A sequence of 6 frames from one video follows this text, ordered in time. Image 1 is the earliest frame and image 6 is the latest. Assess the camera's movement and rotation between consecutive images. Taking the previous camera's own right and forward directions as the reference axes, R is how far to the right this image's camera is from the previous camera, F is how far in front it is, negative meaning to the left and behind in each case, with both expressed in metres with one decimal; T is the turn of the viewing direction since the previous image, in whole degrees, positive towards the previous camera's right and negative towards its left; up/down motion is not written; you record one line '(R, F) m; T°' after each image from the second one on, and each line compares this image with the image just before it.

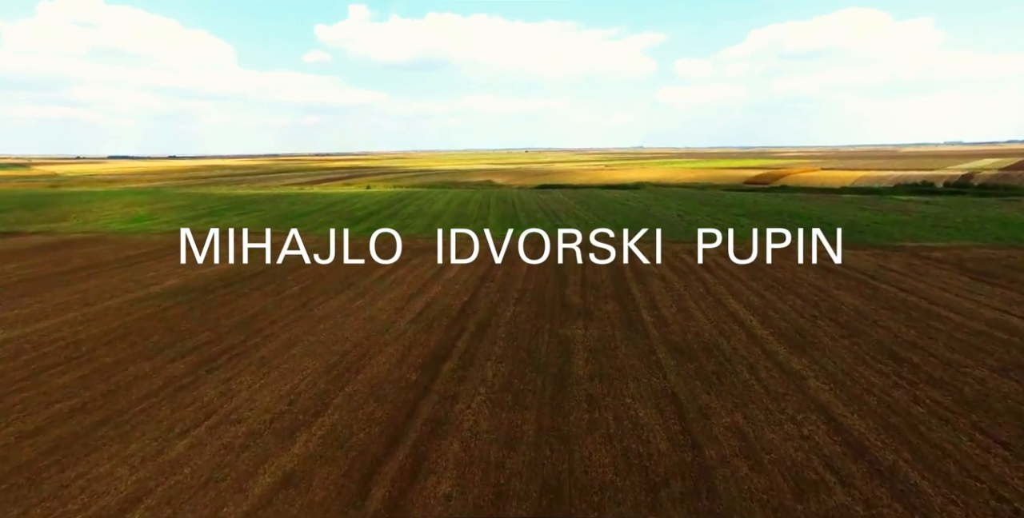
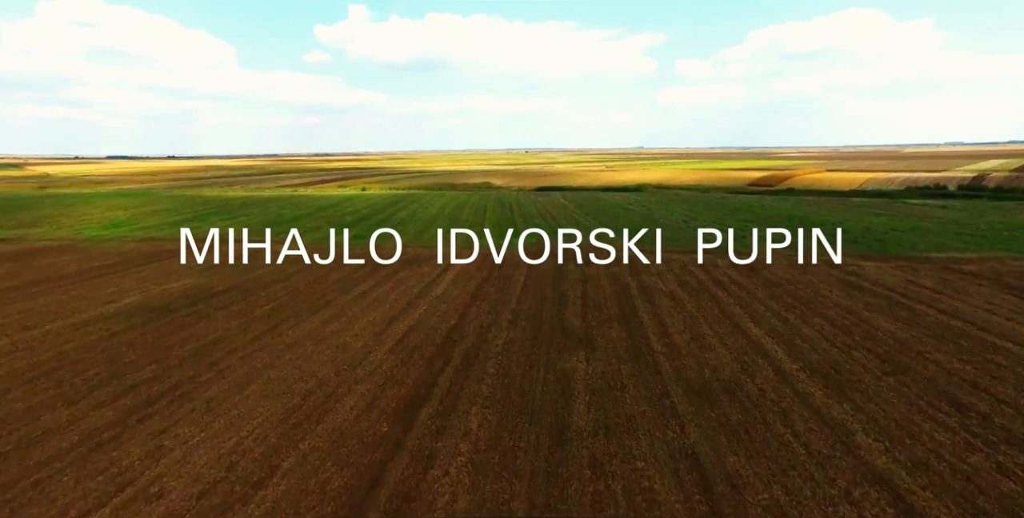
(+0.2, +1.3) m; 0°
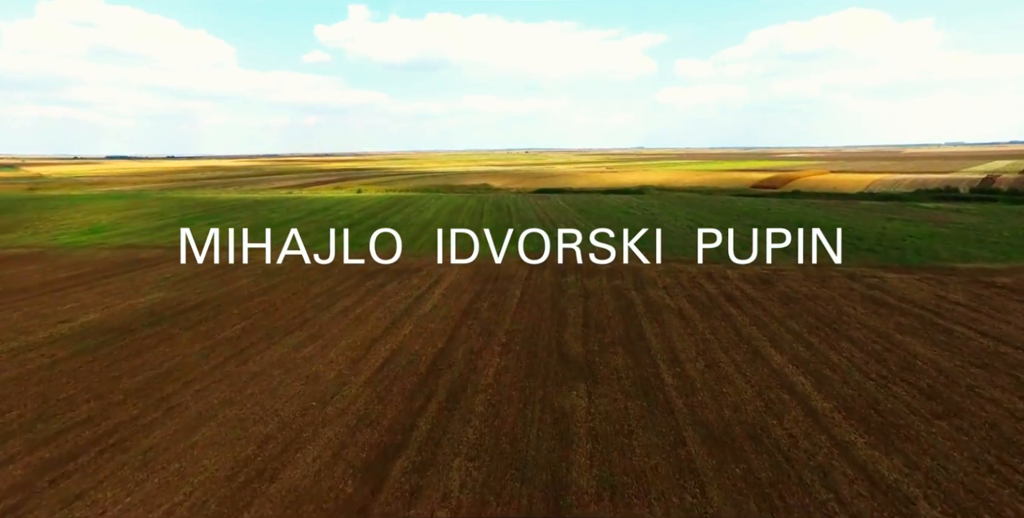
(+0.1, +1.1) m; 0°
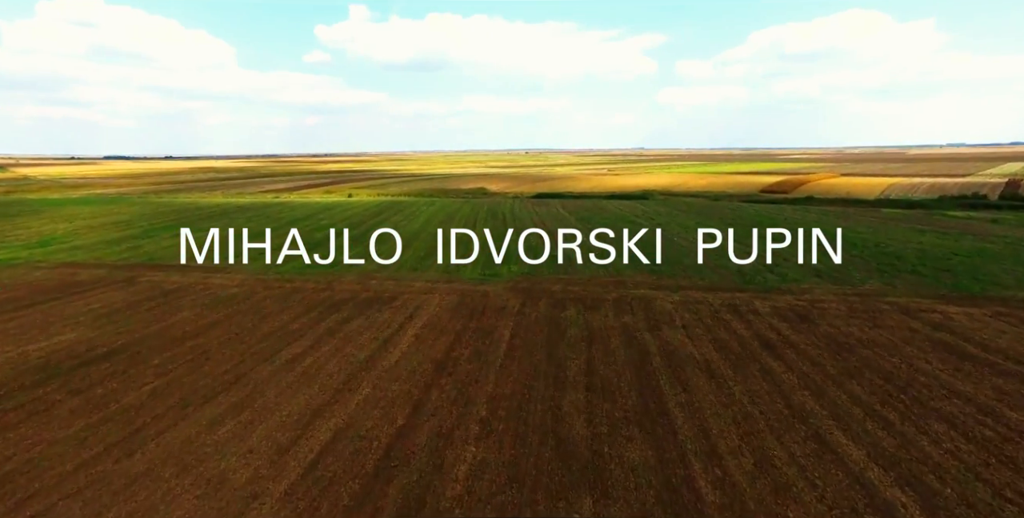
(+0.3, +2.5) m; 0°
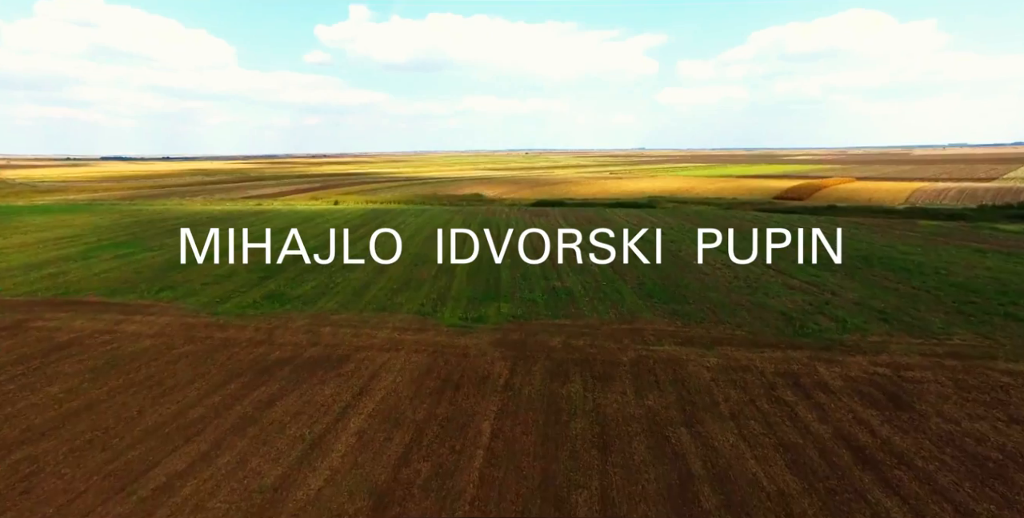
(+0.3, +3.4) m; 0°
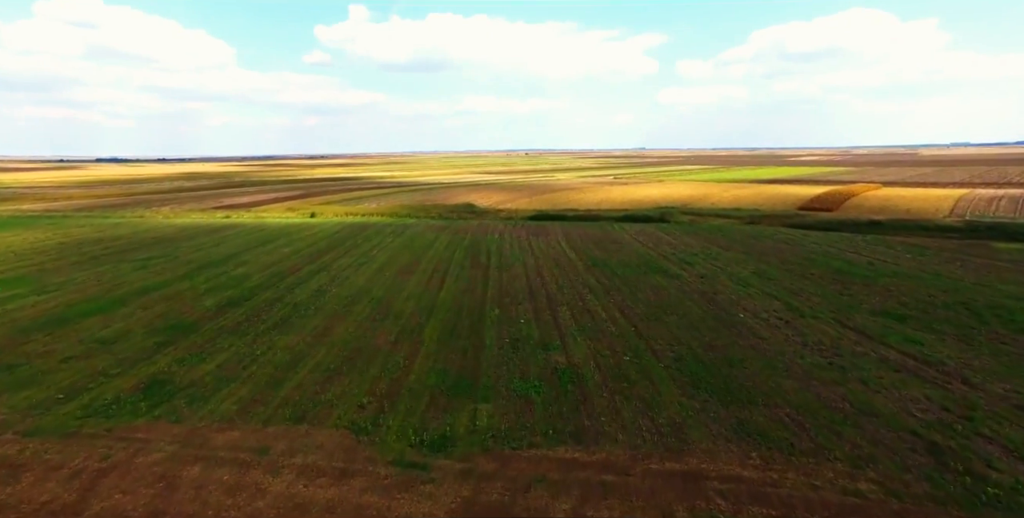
(+0.4, +5.1) m; 0°
